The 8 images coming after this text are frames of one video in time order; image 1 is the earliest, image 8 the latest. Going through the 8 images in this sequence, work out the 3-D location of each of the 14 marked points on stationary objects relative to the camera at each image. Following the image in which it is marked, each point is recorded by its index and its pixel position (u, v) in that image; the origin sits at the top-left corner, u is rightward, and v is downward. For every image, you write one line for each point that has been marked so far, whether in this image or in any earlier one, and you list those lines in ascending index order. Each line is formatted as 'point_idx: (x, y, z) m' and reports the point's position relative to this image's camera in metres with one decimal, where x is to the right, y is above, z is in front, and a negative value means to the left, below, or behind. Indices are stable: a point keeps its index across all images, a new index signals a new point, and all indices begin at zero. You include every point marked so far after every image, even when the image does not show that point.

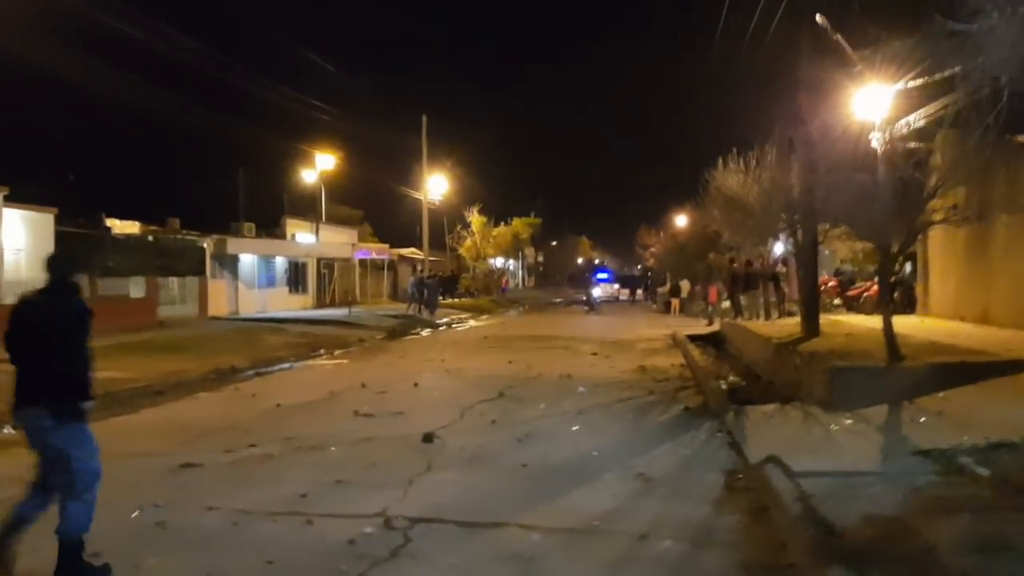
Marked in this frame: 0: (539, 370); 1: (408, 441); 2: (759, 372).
0: (+0.5, -1.5, +18.1) m
1: (-1.1, -1.6, +10.3) m
2: (+4.9, -1.7, +19.9) m
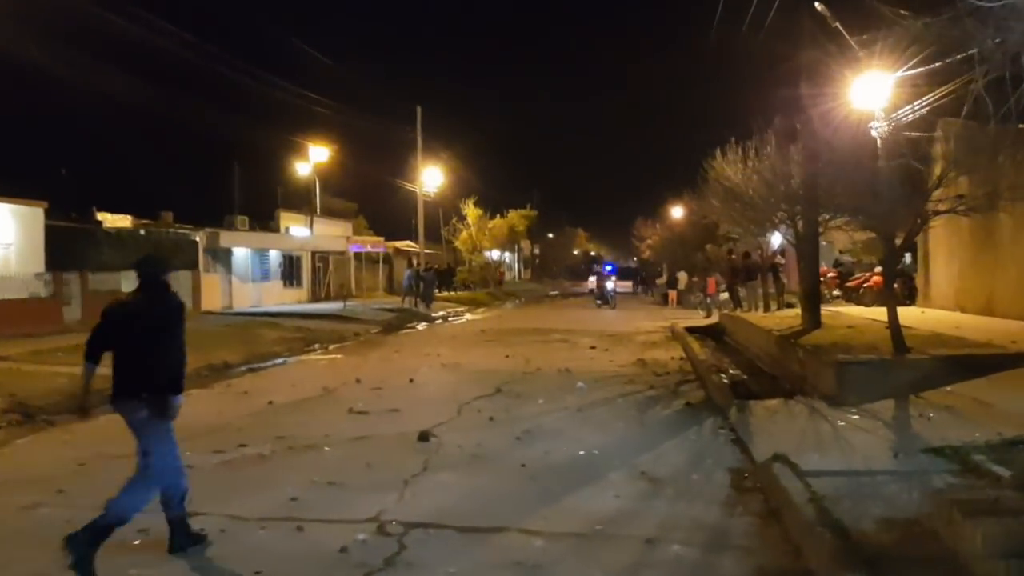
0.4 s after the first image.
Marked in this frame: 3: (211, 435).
0: (+0.4, -1.3, +17.8) m
1: (-1.1, -1.5, +10.0) m
2: (+4.8, -1.5, +19.6) m
3: (-3.2, -1.6, +10.6) m
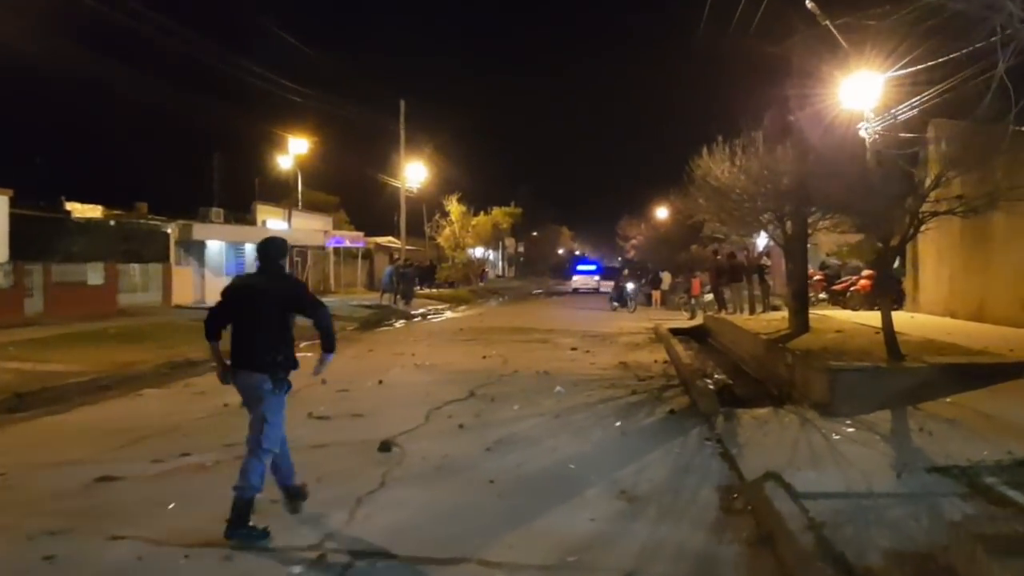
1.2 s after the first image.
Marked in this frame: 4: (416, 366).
0: (0.0, -1.3, +17.0) m
1: (-1.4, -1.5, +9.2) m
2: (+4.4, -1.5, +18.9) m
3: (-3.5, -1.5, +9.7) m
4: (-1.6, -1.3, +16.7) m
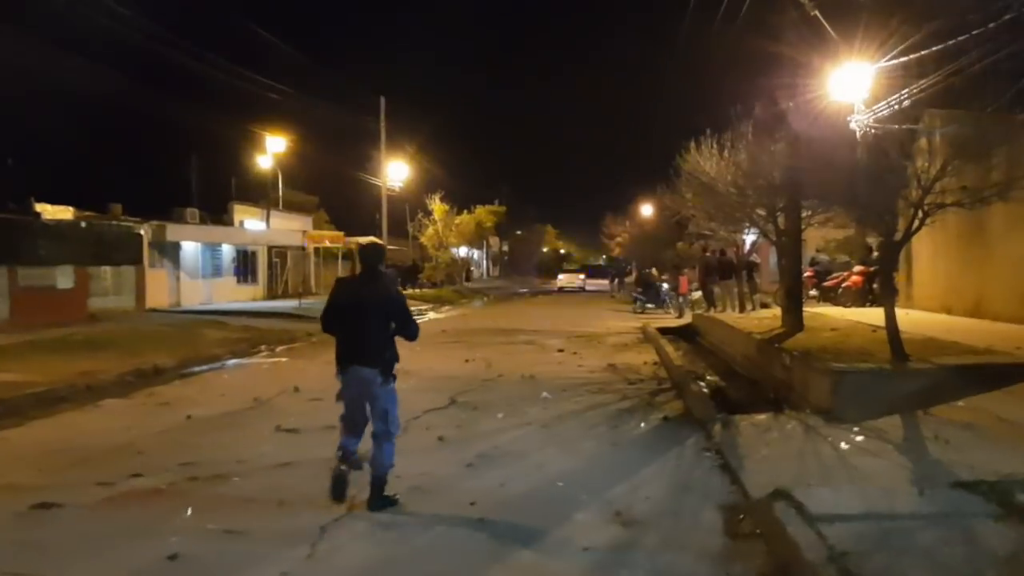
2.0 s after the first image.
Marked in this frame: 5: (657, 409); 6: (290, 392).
0: (-0.2, -1.3, +16.2) m
1: (-1.5, -1.5, +8.4) m
2: (+4.1, -1.5, +18.2) m
3: (-3.6, -1.5, +8.9) m
4: (-1.8, -1.3, +15.9) m
5: (+1.8, -1.5, +12.2) m
6: (-3.0, -1.4, +13.4) m
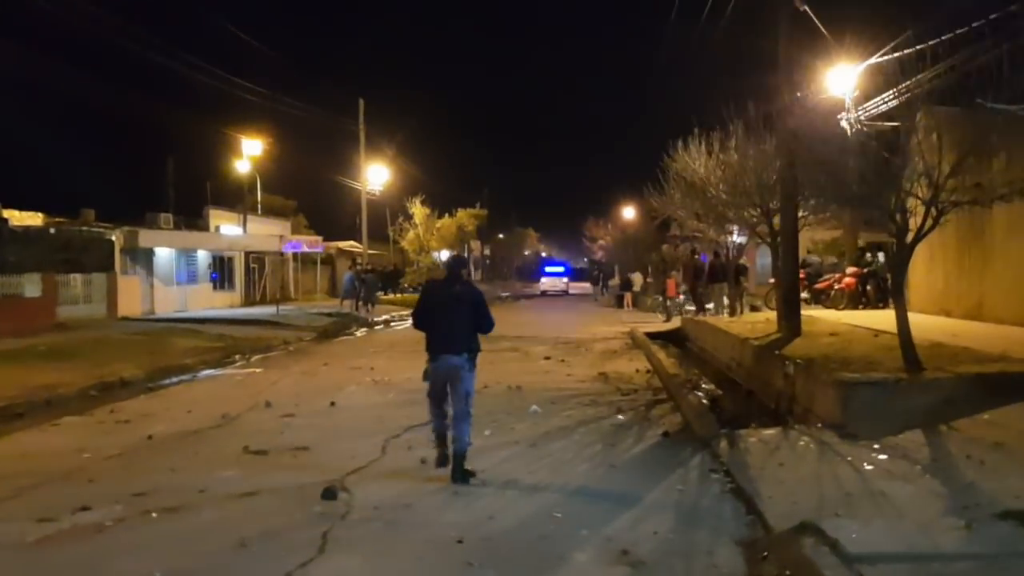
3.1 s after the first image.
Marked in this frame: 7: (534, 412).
0: (-0.4, -1.4, +15.4) m
1: (-1.6, -1.6, +7.6) m
2: (+3.9, -1.6, +17.5) m
3: (-3.7, -1.6, +8.0) m
4: (-2.1, -1.4, +15.1) m
5: (+1.6, -1.5, +11.4) m
6: (-3.1, -1.5, +12.5) m
7: (+0.3, -1.5, +12.0) m
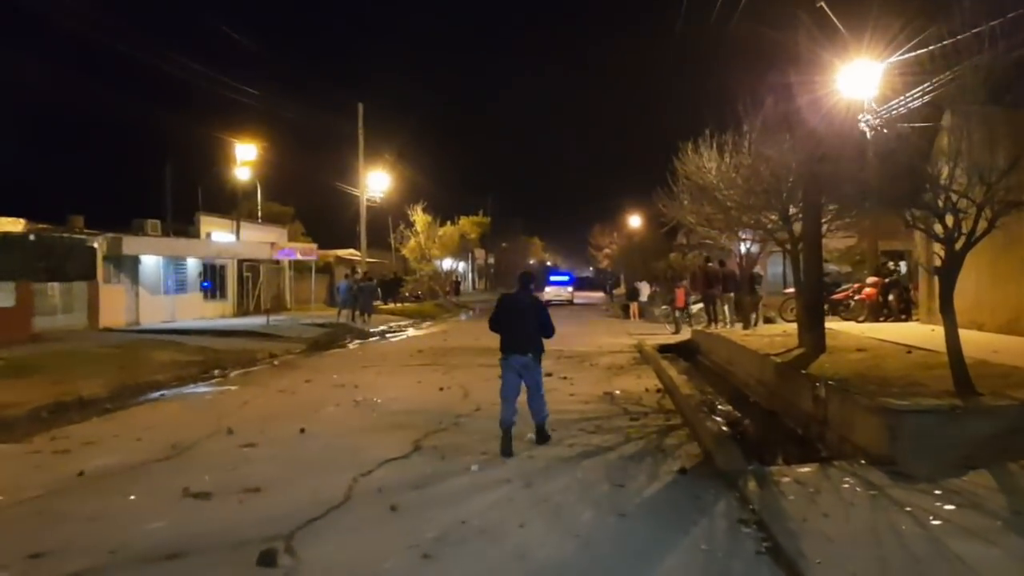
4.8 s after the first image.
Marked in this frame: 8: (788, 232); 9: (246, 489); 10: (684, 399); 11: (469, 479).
0: (-0.5, -1.6, +13.9) m
1: (-1.7, -1.6, +6.1) m
2: (+3.8, -1.7, +16.0) m
3: (-3.8, -1.7, +6.6) m
4: (-2.1, -1.6, +13.6) m
5: (+1.6, -1.6, +9.9) m
6: (-3.2, -1.6, +11.0) m
7: (+0.2, -1.6, +10.5) m
8: (+5.2, +1.1, +19.0) m
9: (-2.2, -1.6, +8.2) m
10: (+2.4, -1.5, +13.8) m
11: (-0.4, -1.6, +8.6) m
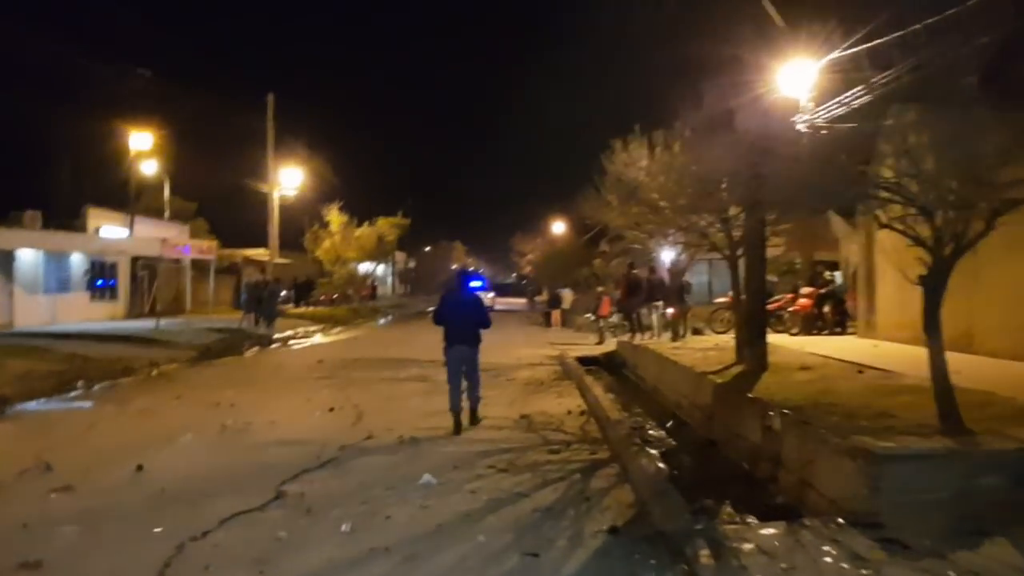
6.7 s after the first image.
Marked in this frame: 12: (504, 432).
0: (-1.7, -1.6, +11.8) m
1: (-2.2, -1.6, +3.9) m
2: (+2.5, -1.9, +14.2) m
3: (-4.4, -1.7, +4.2) m
4: (-3.3, -1.6, +11.4) m
5: (+0.7, -1.7, +8.0) m
6: (-4.1, -1.6, +8.7) m
7: (-0.7, -1.7, +8.5) m
8: (+3.7, +0.9, +17.3) m
9: (-2.9, -1.6, +6.0) m
10: (+1.2, -1.6, +11.9) m
11: (-1.1, -1.7, +6.5) m
12: (-0.1, -1.7, +11.5) m
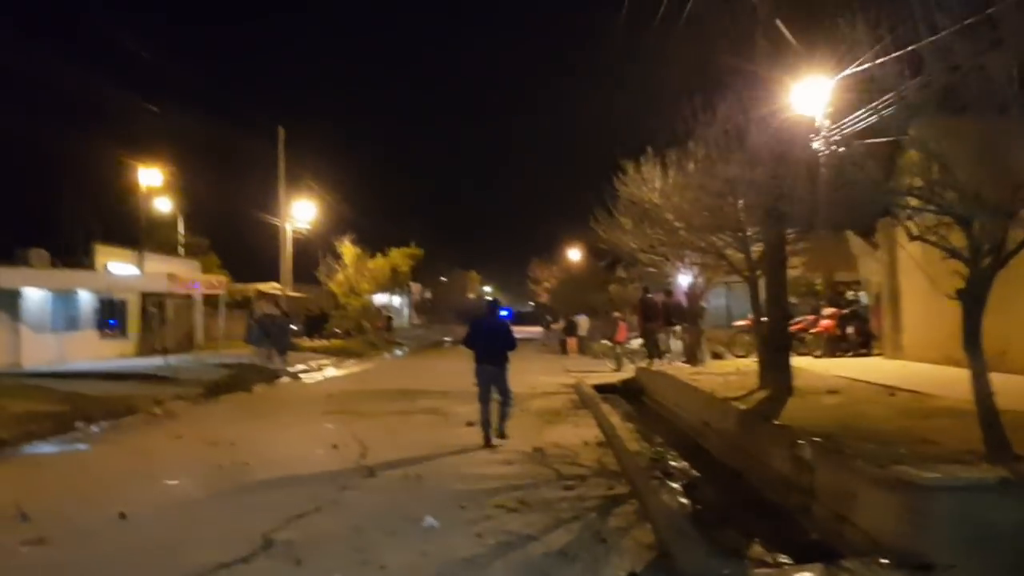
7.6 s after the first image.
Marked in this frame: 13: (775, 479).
0: (-1.5, -1.9, +11.2) m
1: (-2.2, -1.8, +3.3) m
2: (+2.7, -2.2, +13.5) m
3: (-4.4, -1.8, +3.6) m
4: (-3.1, -1.9, +10.8) m
5: (+0.7, -1.9, +7.3) m
6: (-4.1, -1.9, +8.1) m
7: (-0.6, -1.9, +7.8) m
8: (+3.8, +0.5, +16.7) m
9: (-2.9, -1.8, +5.4) m
10: (+1.3, -1.9, +11.3) m
11: (-1.1, -1.8, +5.8) m
12: (0.0, -1.9, +10.8) m
13: (+2.7, -1.9, +10.1) m
